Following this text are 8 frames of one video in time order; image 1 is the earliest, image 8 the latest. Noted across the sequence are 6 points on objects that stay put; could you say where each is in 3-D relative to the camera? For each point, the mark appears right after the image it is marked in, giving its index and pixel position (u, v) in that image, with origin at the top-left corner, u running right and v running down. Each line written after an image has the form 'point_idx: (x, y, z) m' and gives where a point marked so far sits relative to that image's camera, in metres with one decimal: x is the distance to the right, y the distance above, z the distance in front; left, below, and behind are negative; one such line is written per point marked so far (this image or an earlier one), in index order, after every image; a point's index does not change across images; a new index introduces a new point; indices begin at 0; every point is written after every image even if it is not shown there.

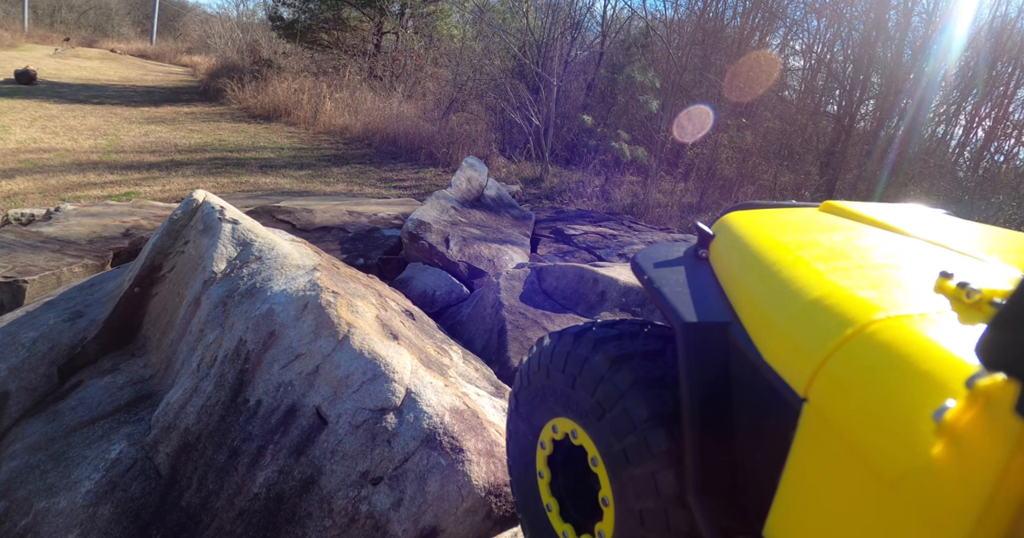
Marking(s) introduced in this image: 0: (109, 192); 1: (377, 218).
0: (-6.4, +1.3, +11.7) m
1: (-1.5, +0.6, +8.2) m
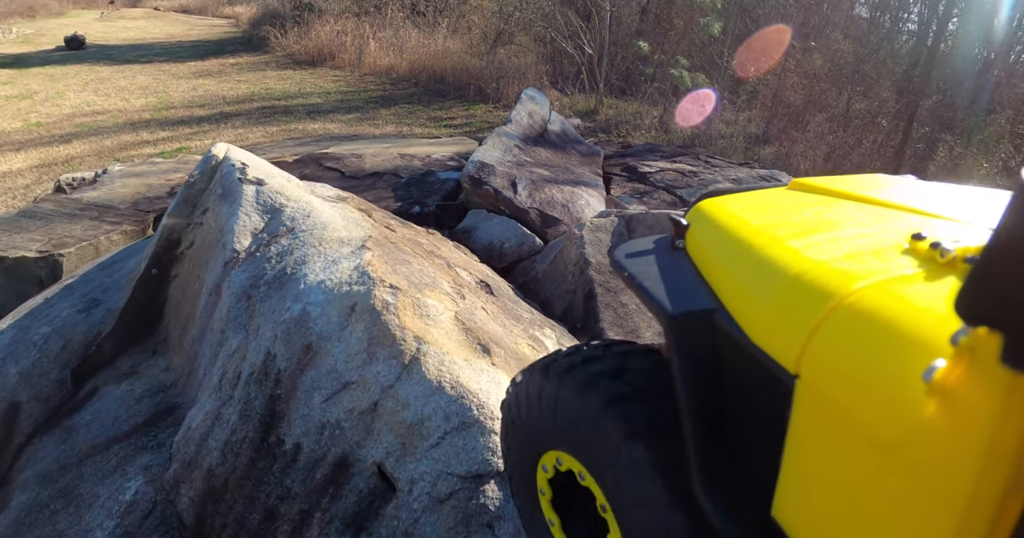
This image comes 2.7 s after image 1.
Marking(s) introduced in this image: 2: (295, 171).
0: (-5.4, +2.0, +11.3) m
1: (-0.8, +1.2, +7.6) m
2: (-2.2, +1.0, +7.2) m
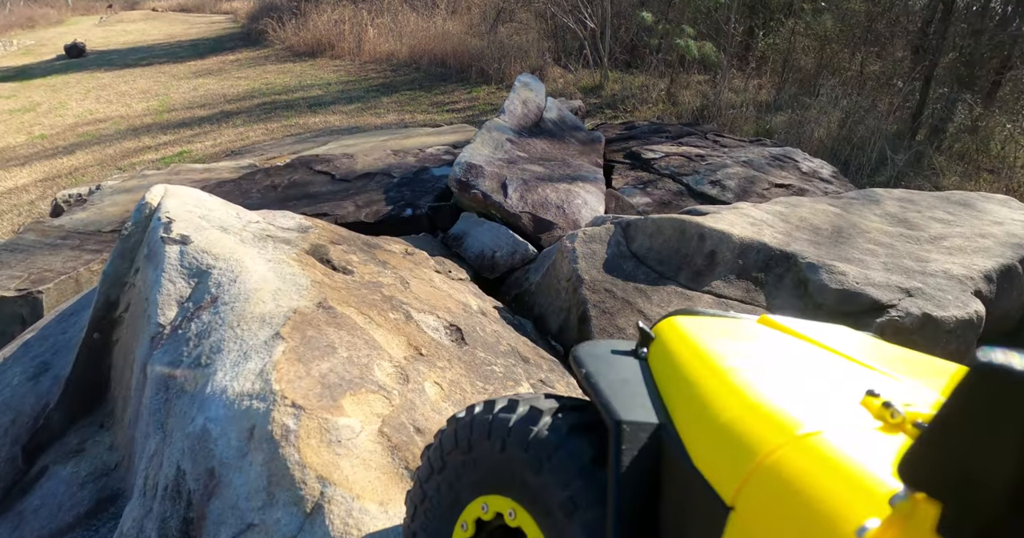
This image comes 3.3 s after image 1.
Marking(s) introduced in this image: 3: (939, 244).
0: (-5.4, +1.8, +11.2) m
1: (-0.9, +1.2, +7.3) m
2: (-2.2, +0.9, +7.0) m
3: (+2.1, +0.1, +3.6) m
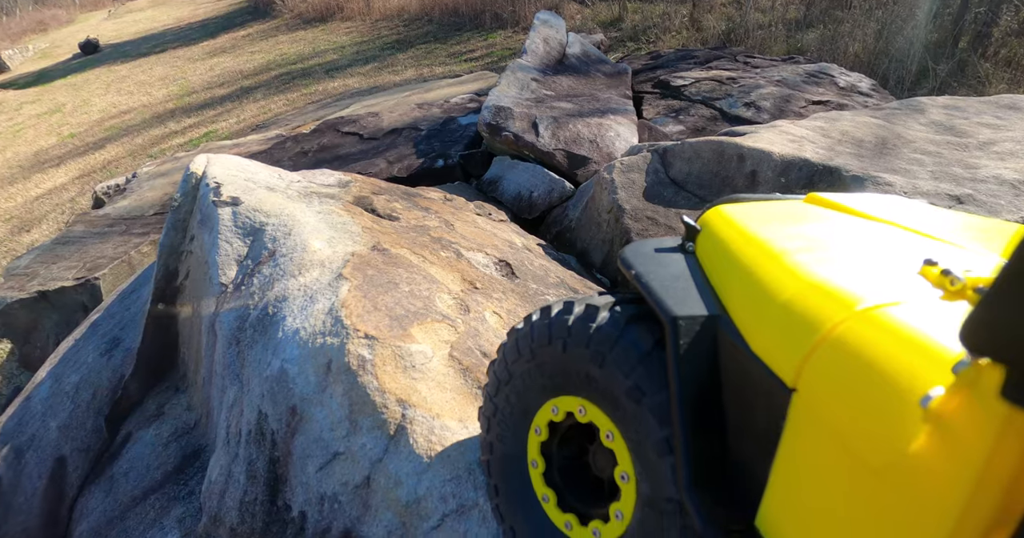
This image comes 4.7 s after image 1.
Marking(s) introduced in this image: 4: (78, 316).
0: (-5.0, +2.2, +11.3) m
1: (-0.6, +1.7, +7.3) m
2: (-1.9, +1.3, +7.0) m
3: (+2.3, +0.6, +3.4) m
4: (-3.0, -0.3, +5.0) m
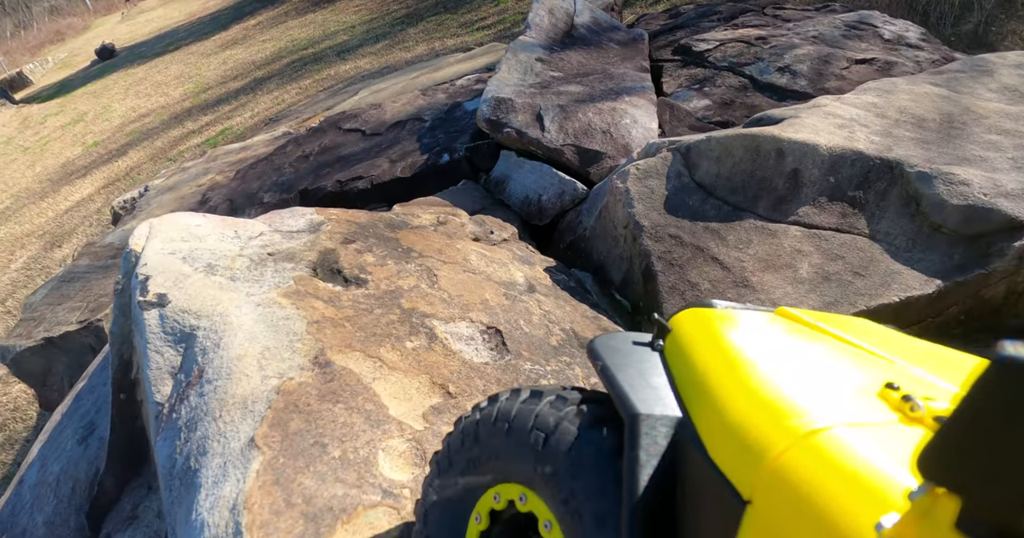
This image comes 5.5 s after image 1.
0: (-4.8, +2.0, +11.1) m
1: (-0.5, +1.7, +6.9) m
2: (-1.8, +1.2, +6.7) m
3: (+2.3, +0.7, +2.9) m
4: (-2.9, -0.6, +4.8) m
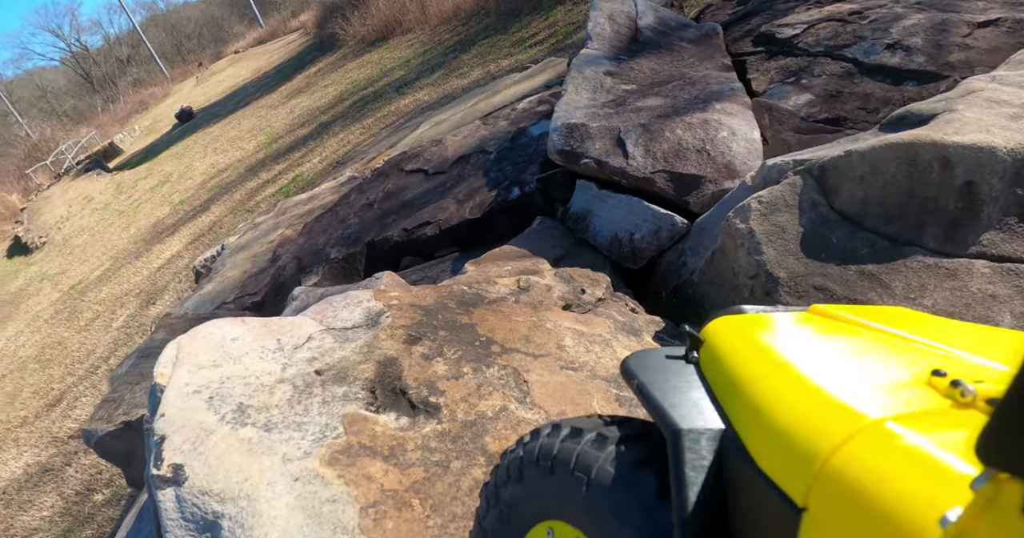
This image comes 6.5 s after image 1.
0: (-3.7, +1.2, +11.1) m
1: (+0.1, +1.4, +6.4) m
2: (-1.2, +0.7, +6.4) m
3: (+2.5, +0.7, +2.2) m
4: (-2.2, -1.1, +4.6) m
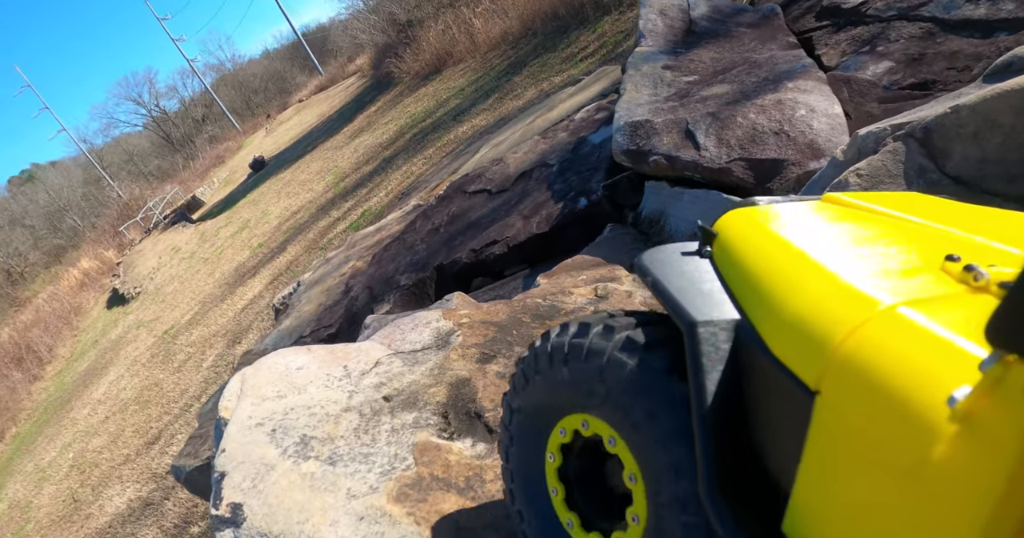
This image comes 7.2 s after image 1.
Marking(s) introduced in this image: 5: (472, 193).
0: (-2.7, +0.7, +11.3) m
1: (+0.6, +1.3, +6.3) m
2: (-0.6, +0.5, +6.3) m
3: (+2.6, +0.9, +1.8) m
4: (-1.7, -1.4, +4.6) m
5: (-0.4, +0.7, +6.4) m
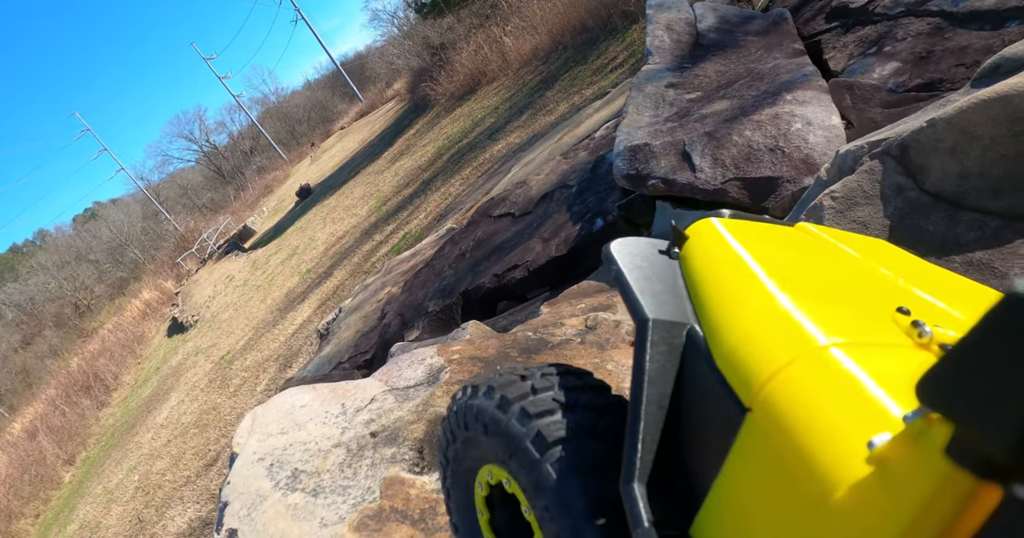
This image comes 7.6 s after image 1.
0: (-2.1, +0.3, +11.5) m
1: (+0.8, +1.1, +6.4) m
2: (-0.4, +0.3, +6.5) m
3: (+2.5, +0.9, +1.8) m
4: (-1.5, -1.6, +4.8) m
5: (-0.1, +0.5, +6.5) m
